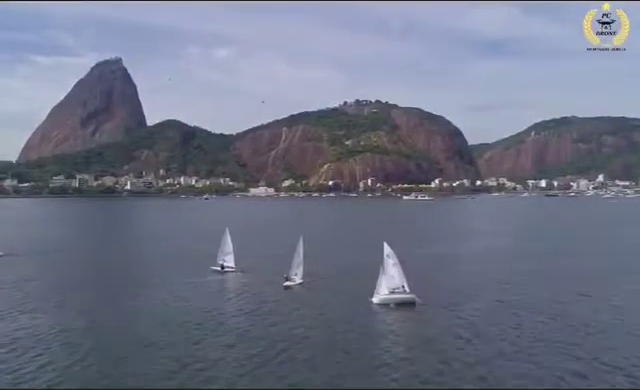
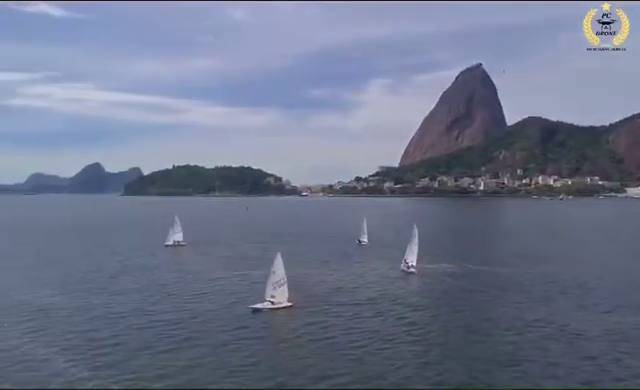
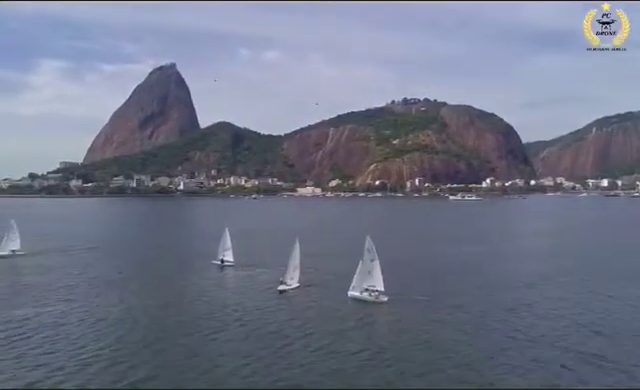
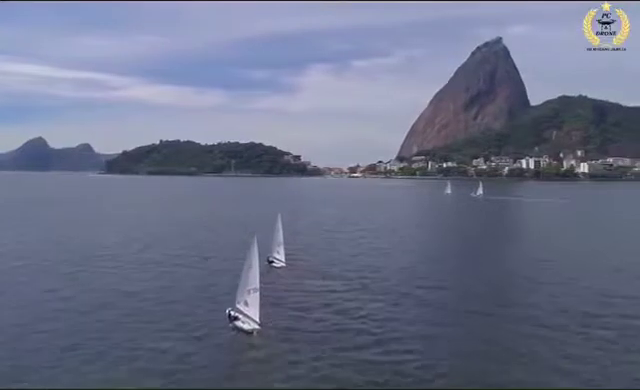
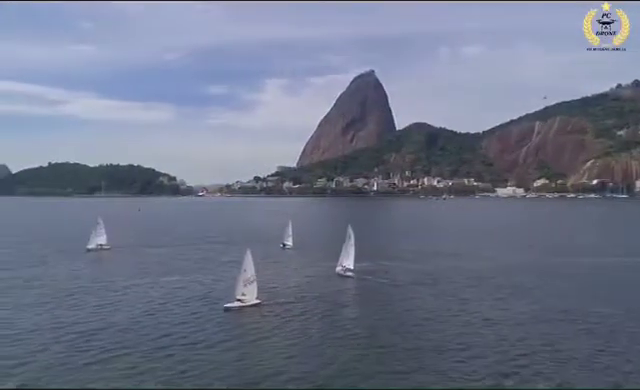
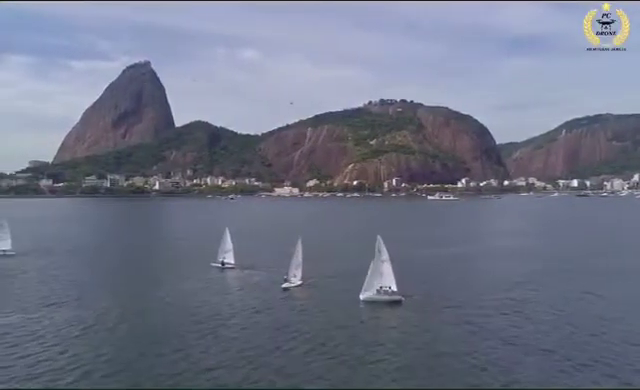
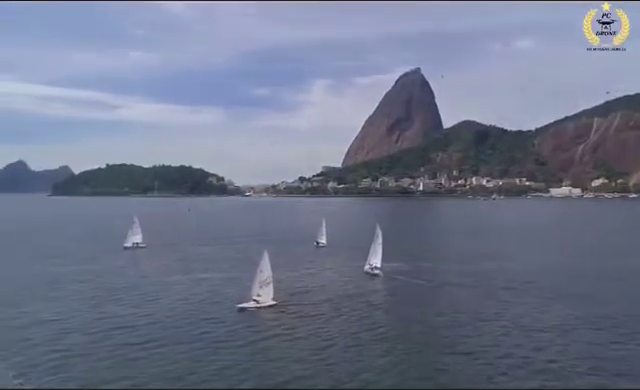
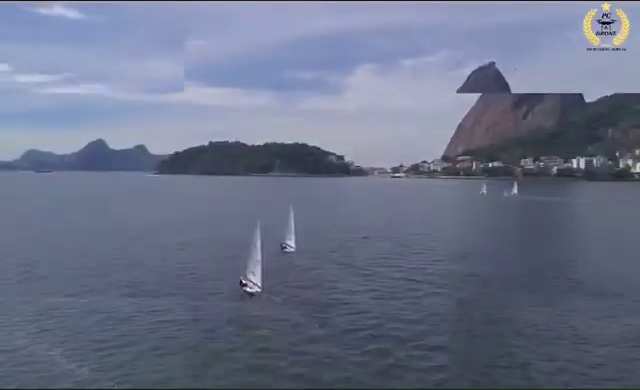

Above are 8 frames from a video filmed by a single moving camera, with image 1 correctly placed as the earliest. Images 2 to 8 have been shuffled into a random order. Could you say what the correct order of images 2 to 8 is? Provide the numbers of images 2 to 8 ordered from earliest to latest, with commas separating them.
6, 3, 5, 7, 2, 8, 4
